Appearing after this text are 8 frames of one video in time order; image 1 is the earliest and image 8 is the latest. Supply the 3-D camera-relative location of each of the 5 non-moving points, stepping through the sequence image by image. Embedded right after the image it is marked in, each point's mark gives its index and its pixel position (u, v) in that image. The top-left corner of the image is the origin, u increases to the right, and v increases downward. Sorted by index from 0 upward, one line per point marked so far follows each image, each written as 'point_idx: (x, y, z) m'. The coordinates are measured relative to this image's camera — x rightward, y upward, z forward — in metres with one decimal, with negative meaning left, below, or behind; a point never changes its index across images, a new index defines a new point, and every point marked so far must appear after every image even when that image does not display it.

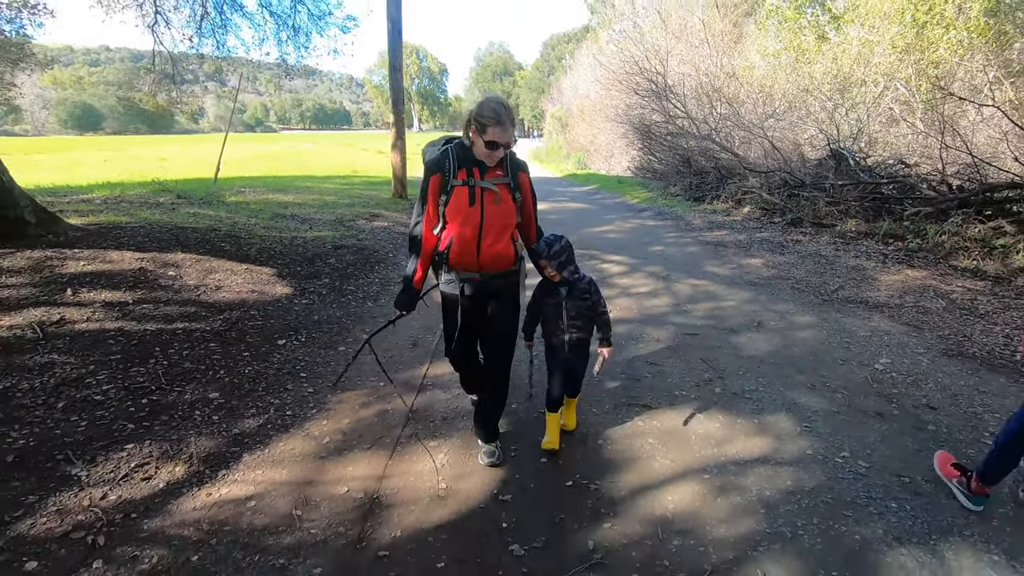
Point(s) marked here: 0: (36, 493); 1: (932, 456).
0: (-2.2, -1.0, +2.5) m
1: (+2.4, -1.0, +3.1) m
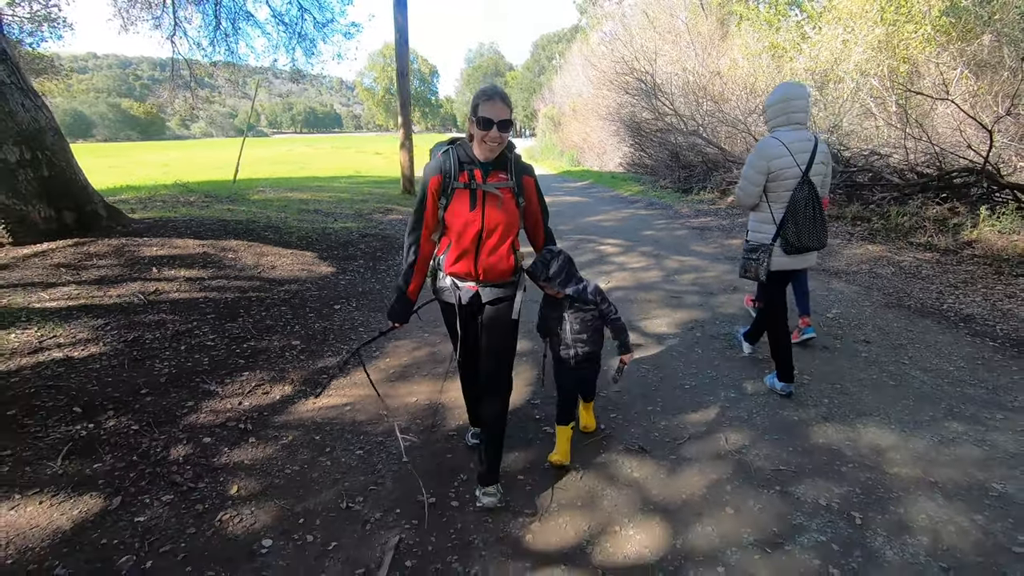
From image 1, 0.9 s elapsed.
0: (-2.0, -0.7, +3.4) m
1: (+2.6, -0.6, +4.0) m
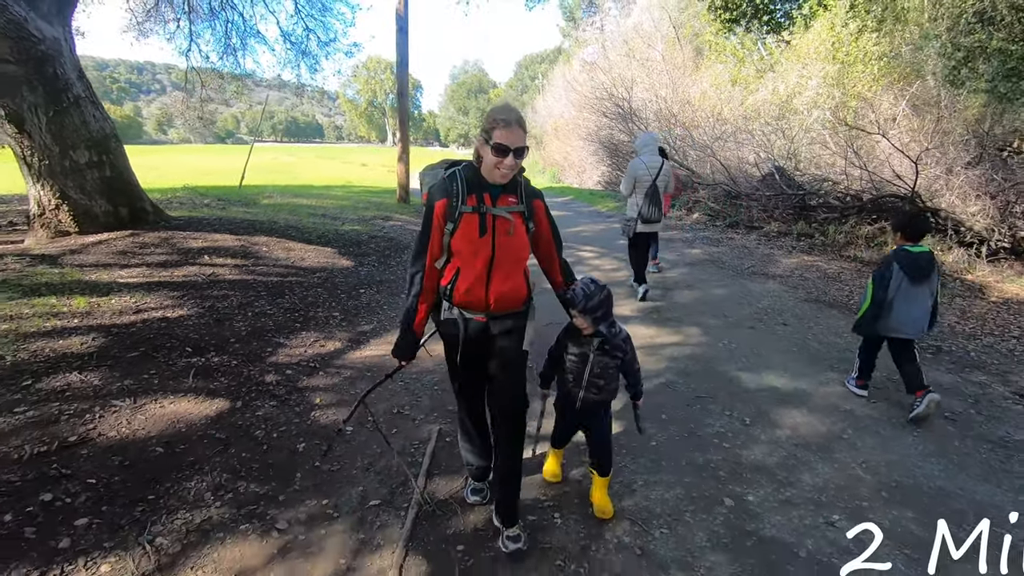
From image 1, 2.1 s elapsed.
0: (-2.0, -0.5, +4.5) m
1: (+2.5, -0.5, +5.3) m
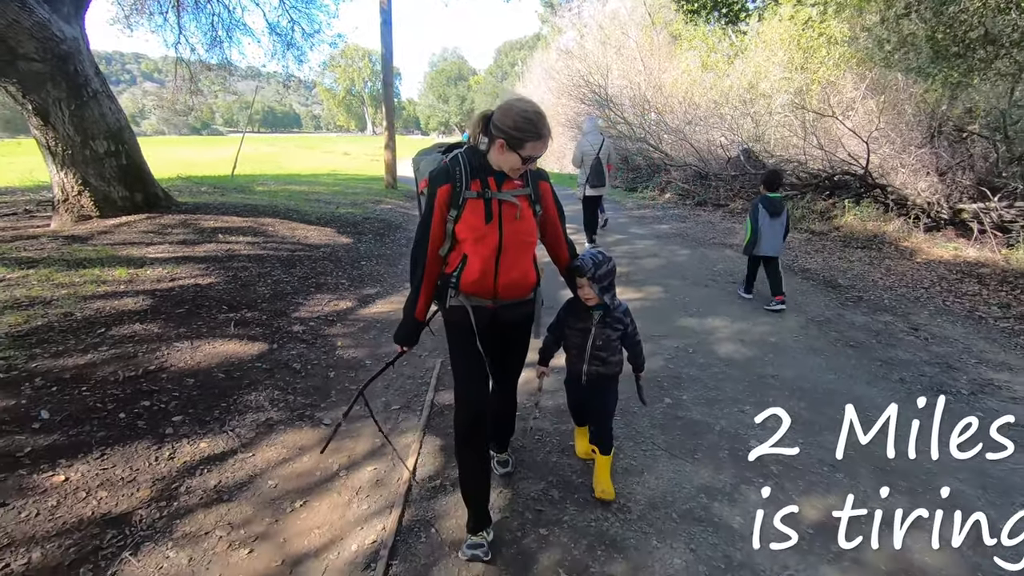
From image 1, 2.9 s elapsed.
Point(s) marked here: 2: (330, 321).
0: (-2.1, -0.2, +5.3) m
1: (+2.4, -0.1, +6.2) m
2: (-1.7, -0.3, +5.1) m
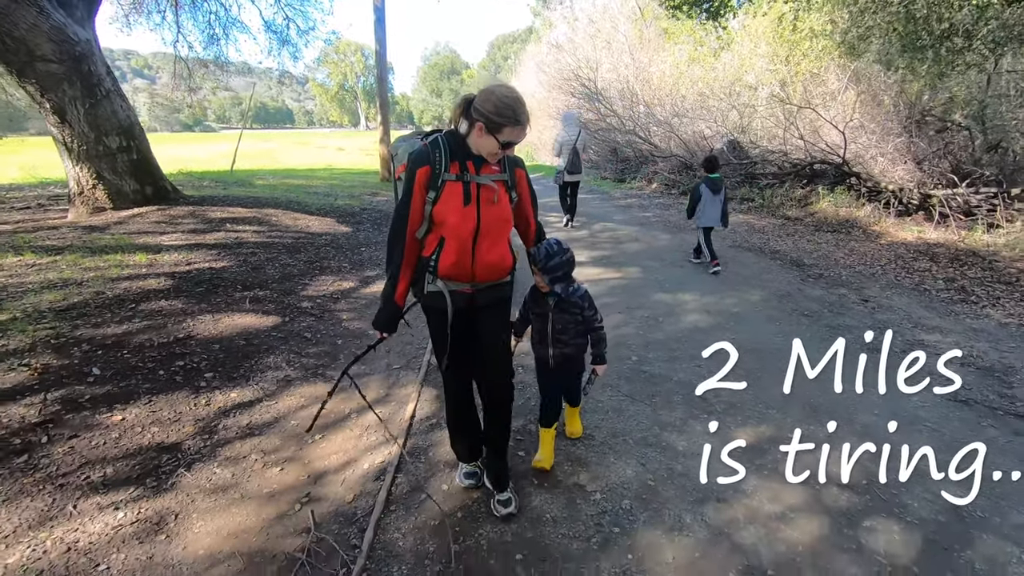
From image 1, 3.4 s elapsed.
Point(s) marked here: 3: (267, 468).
0: (-2.2, 0.0, +5.8) m
1: (+2.3, +0.2, +6.7) m
2: (-1.8, -0.1, +5.6) m
3: (-1.3, -0.9, +2.9) m
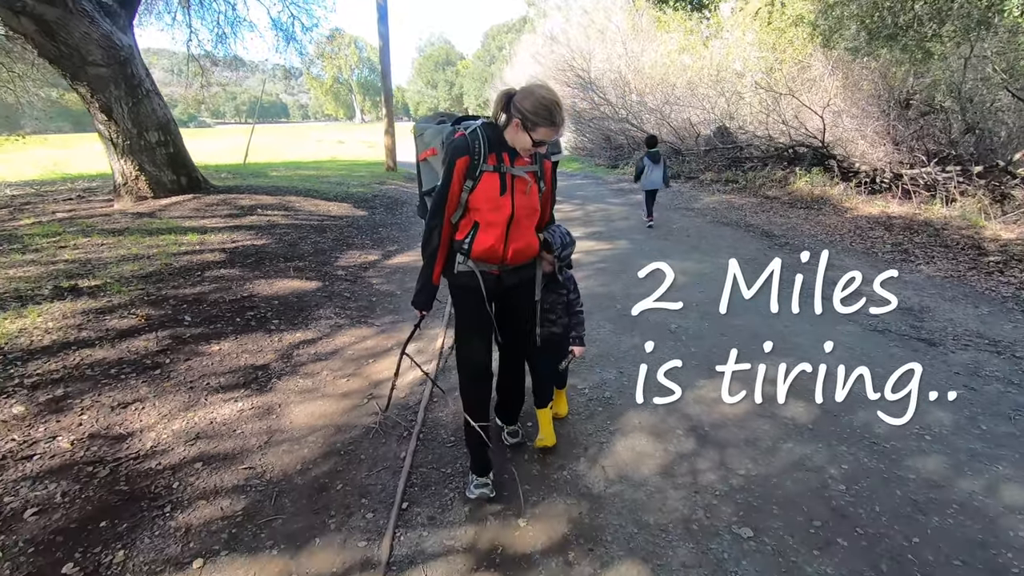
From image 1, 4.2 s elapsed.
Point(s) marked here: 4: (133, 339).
0: (-2.2, +0.4, +6.7) m
1: (+2.3, +0.6, +7.7) m
2: (-1.8, +0.2, +6.5) m
3: (-1.2, -0.6, +3.8) m
4: (-2.8, -0.4, +4.1) m
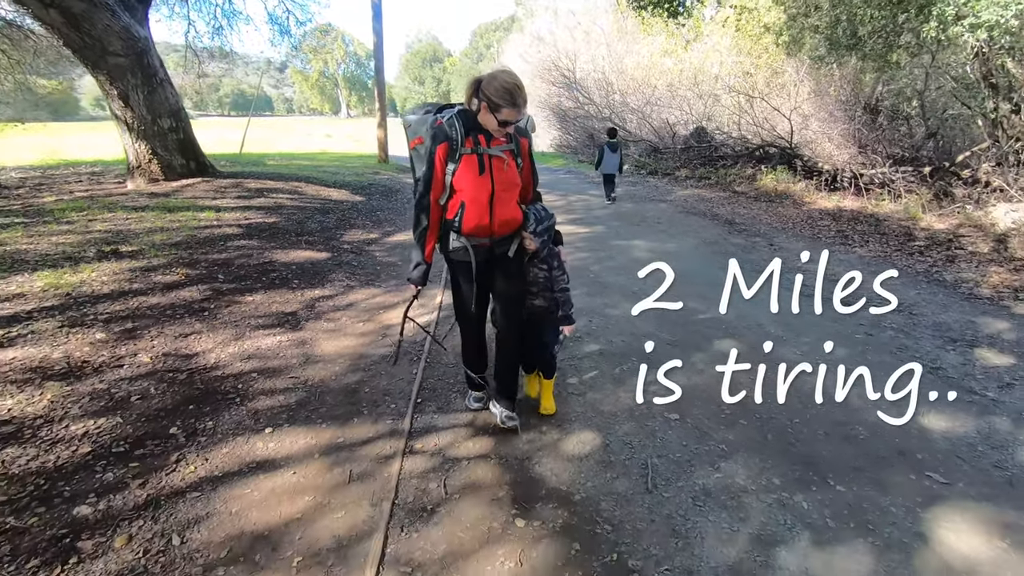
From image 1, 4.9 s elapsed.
0: (-2.4, +0.7, +7.4) m
1: (+2.1, +0.9, +8.5) m
2: (-1.9, +0.6, +7.3) m
3: (-1.3, -0.3, +4.6) m
4: (-2.9, 0.0, +4.8) m
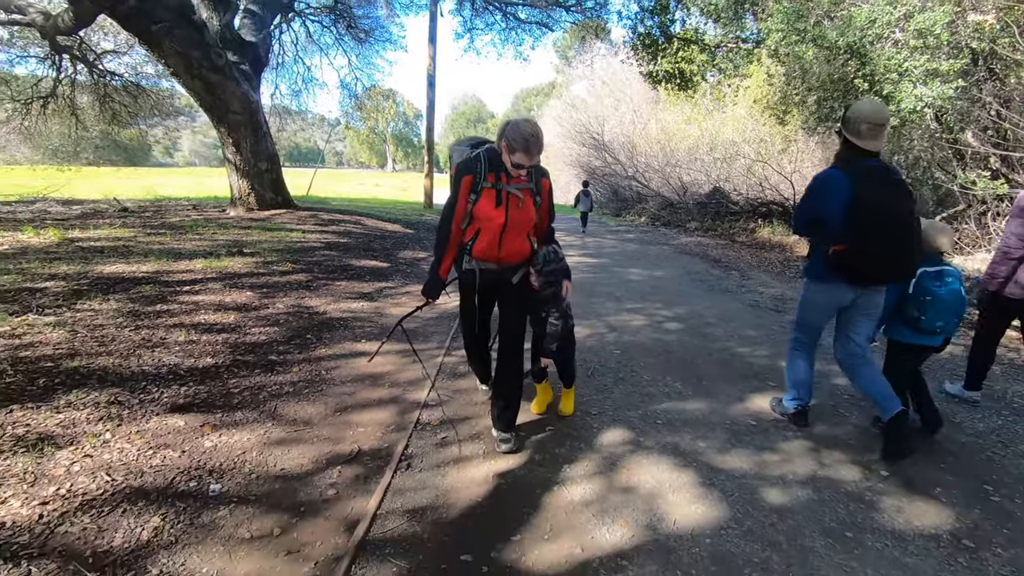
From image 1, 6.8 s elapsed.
0: (-2.0, +0.6, +9.5) m
1: (+2.5, +0.5, +10.3) m
2: (-1.6, +0.5, +9.3) m
3: (-1.2, -0.2, +6.5) m
4: (-2.8, +0.2, +6.8) m
